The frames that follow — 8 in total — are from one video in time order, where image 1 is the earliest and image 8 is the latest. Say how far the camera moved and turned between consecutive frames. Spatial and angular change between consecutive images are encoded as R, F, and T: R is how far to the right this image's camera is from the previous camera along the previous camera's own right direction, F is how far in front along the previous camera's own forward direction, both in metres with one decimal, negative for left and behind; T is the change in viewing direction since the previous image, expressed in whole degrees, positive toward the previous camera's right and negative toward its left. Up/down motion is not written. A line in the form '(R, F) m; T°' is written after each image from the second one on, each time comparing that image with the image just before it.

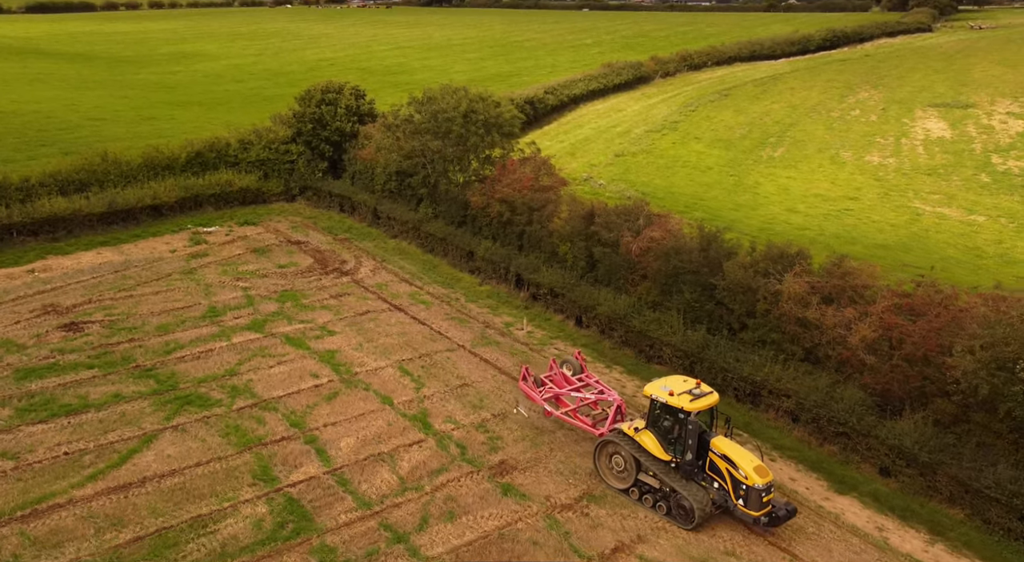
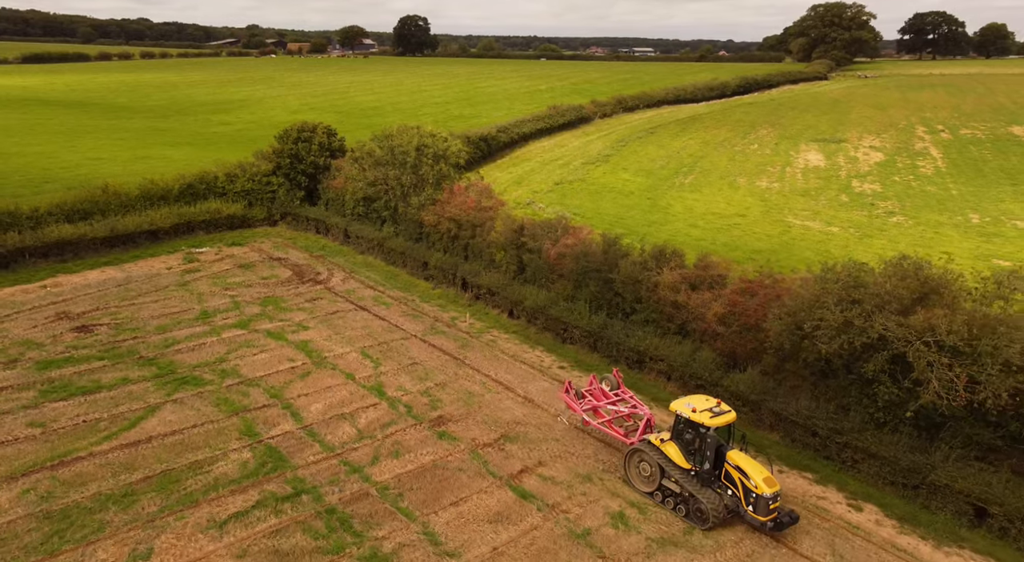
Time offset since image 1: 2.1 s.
(+1.0, -2.8) m; +2°
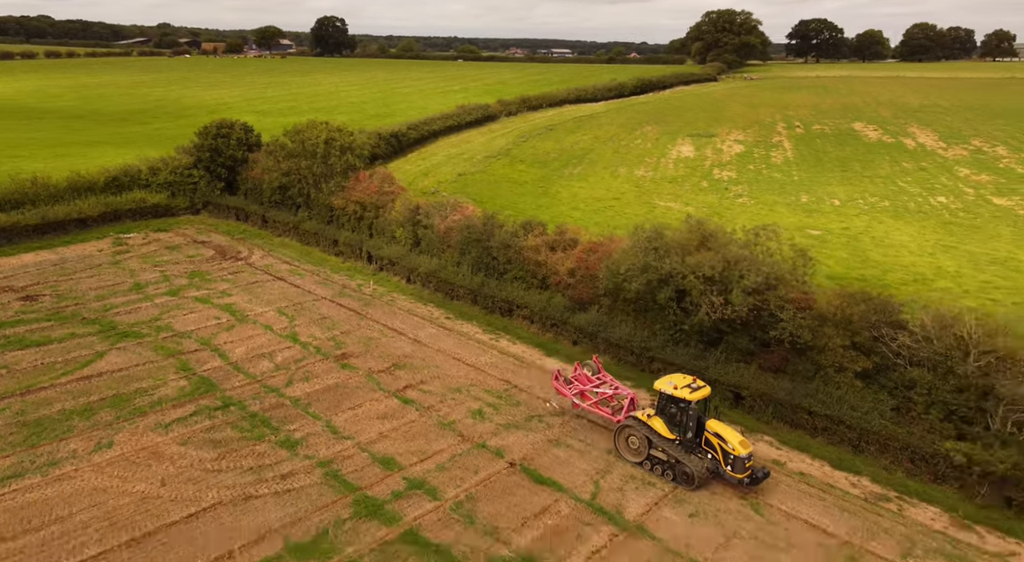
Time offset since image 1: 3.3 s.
(+1.1, -3.4) m; +6°
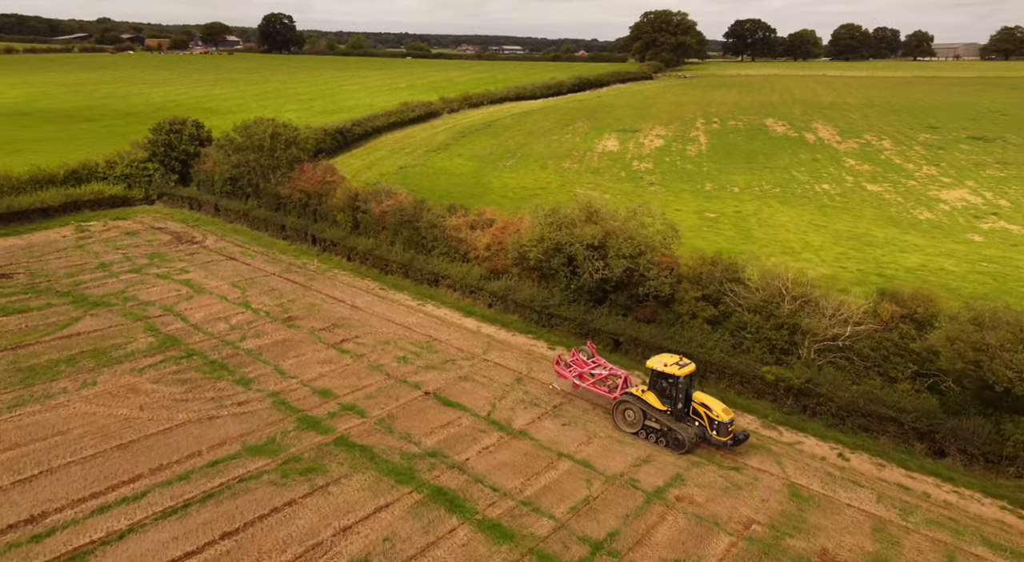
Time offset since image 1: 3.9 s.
(+1.1, -3.1) m; +4°
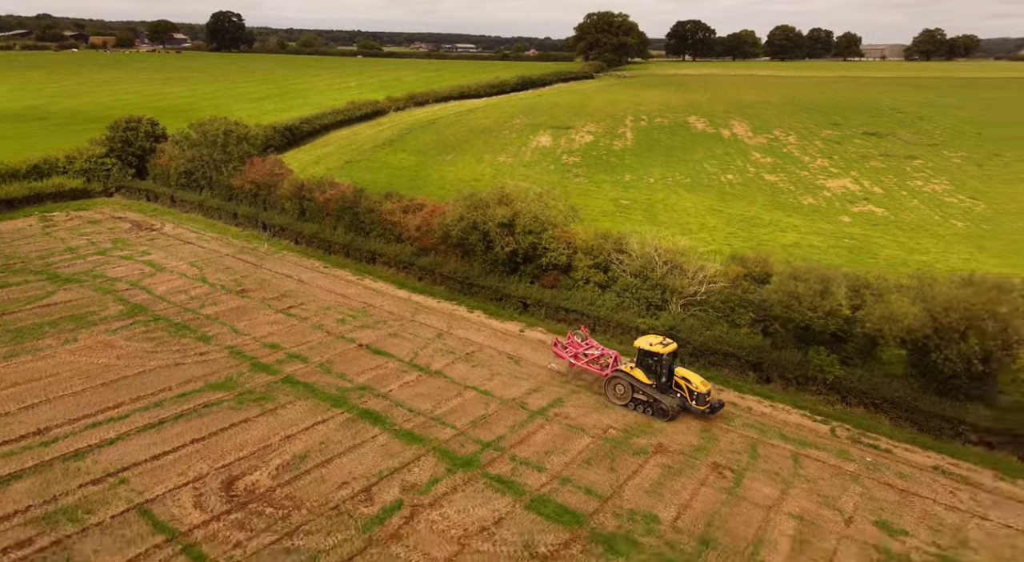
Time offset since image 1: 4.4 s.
(+1.2, -3.3) m; +4°
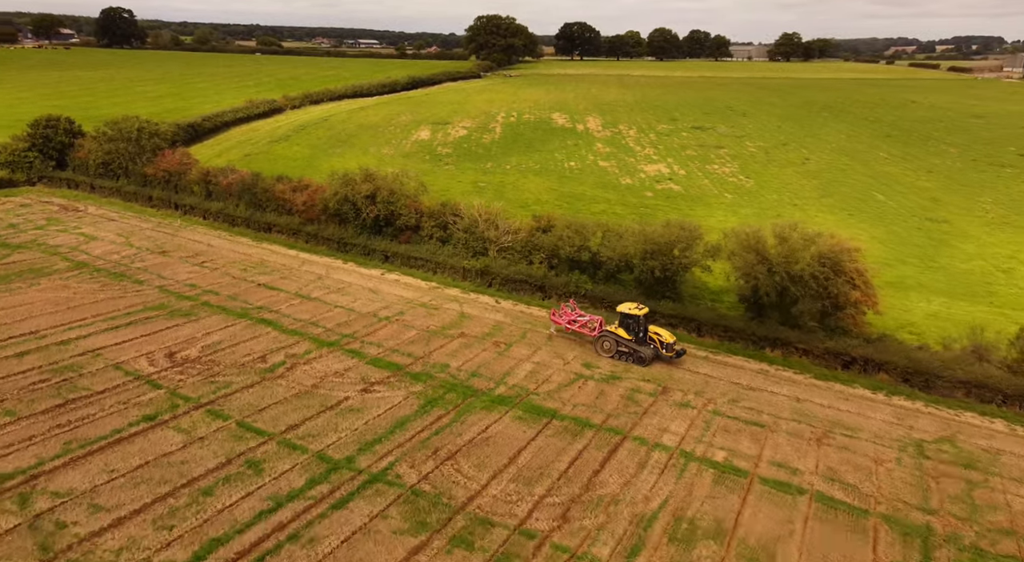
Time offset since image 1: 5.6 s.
(+2.3, -7.7) m; +8°
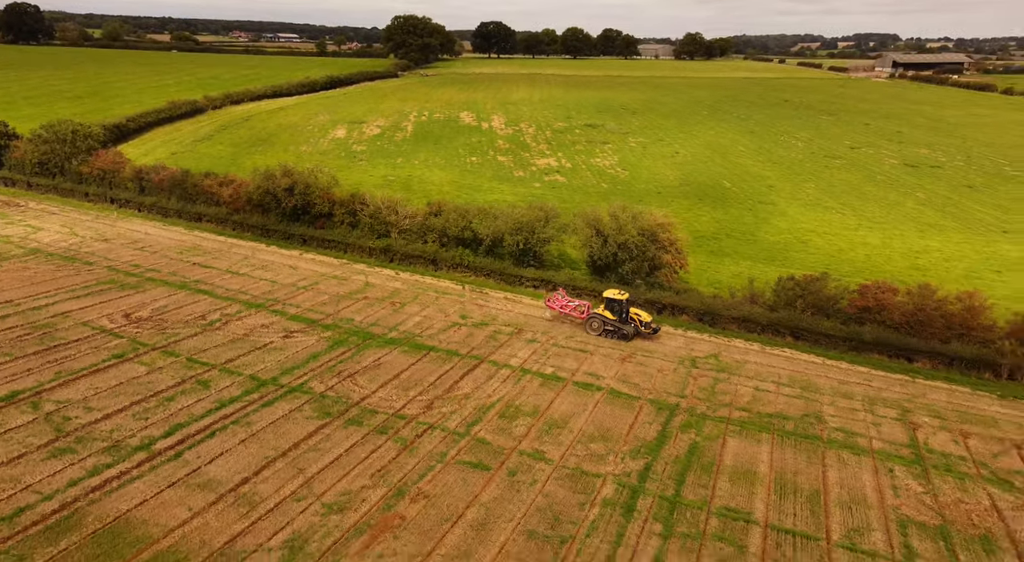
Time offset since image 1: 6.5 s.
(+1.8, -6.1) m; +6°
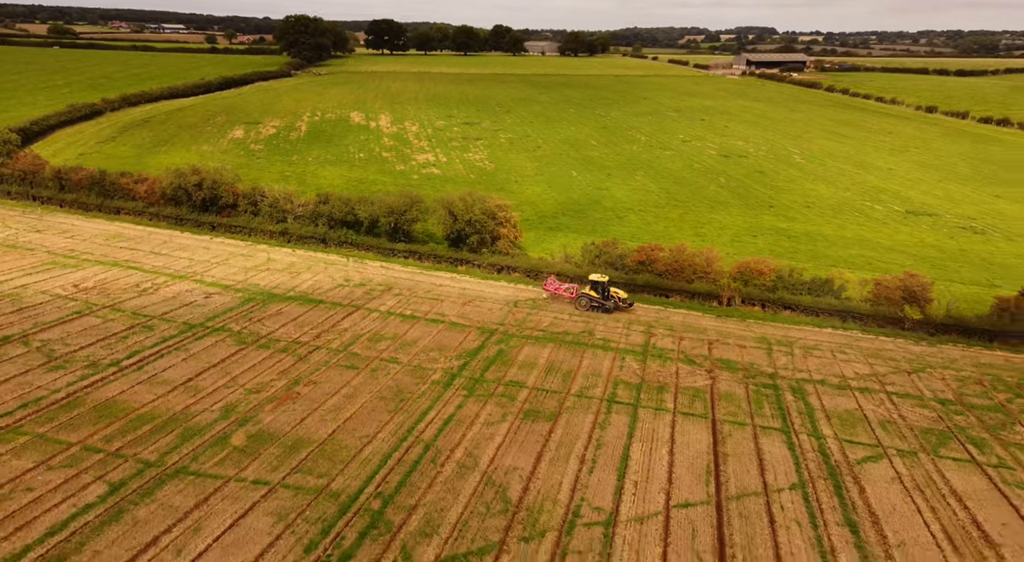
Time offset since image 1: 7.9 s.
(+2.1, -9.1) m; +8°
